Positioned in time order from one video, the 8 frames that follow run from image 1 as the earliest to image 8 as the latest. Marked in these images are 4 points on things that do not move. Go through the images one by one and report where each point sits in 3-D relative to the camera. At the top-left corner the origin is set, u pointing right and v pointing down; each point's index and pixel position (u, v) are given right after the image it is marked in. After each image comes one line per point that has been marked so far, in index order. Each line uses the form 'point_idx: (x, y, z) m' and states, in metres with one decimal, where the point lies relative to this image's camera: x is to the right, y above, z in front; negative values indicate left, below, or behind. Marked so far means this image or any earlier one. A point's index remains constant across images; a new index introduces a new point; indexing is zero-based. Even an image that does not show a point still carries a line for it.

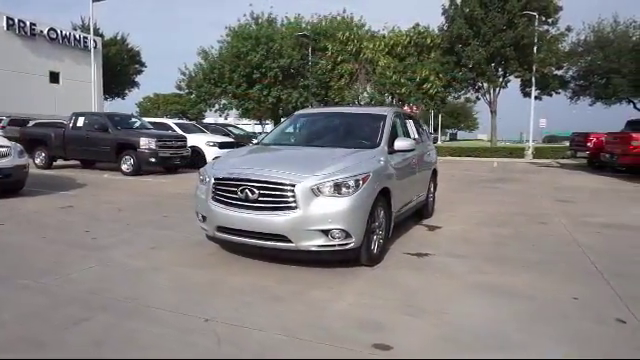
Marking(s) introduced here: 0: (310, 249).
0: (-0.1, -0.9, +5.7) m
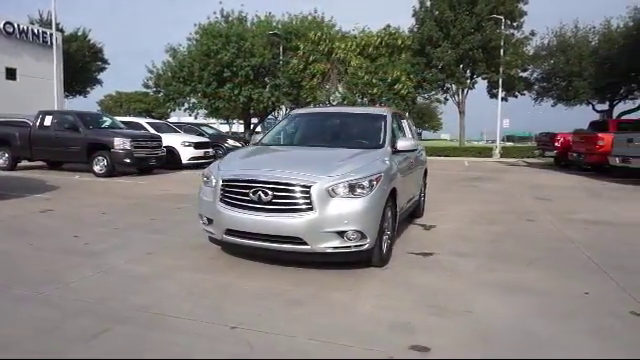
0: (+0.1, -0.9, +5.6) m
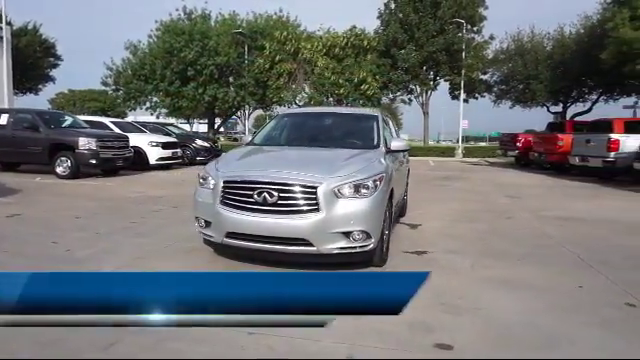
0: (+0.2, -0.9, +5.6) m
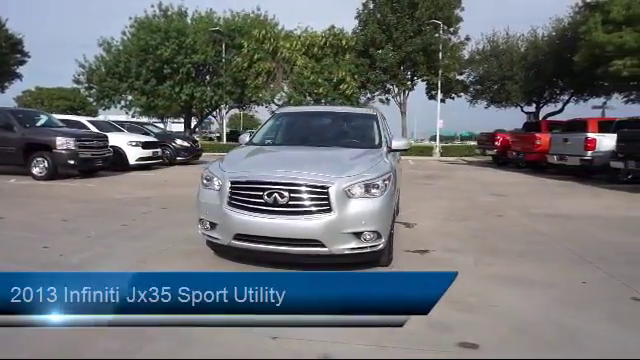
0: (+0.3, -0.9, +5.5) m
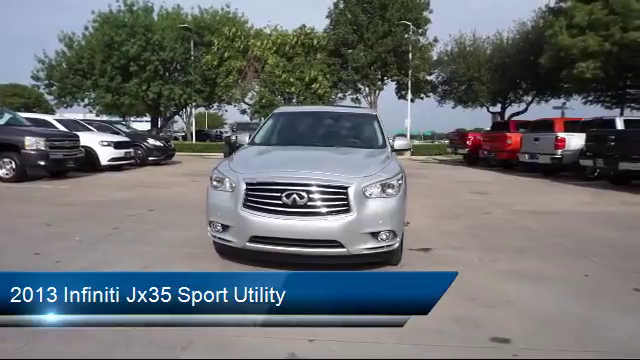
0: (+0.5, -0.9, +5.6) m
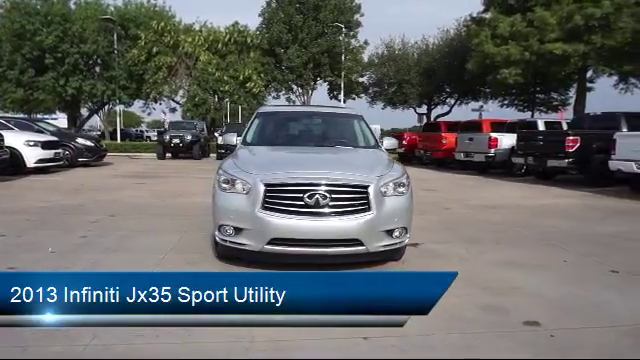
0: (+0.8, -0.9, +5.7) m
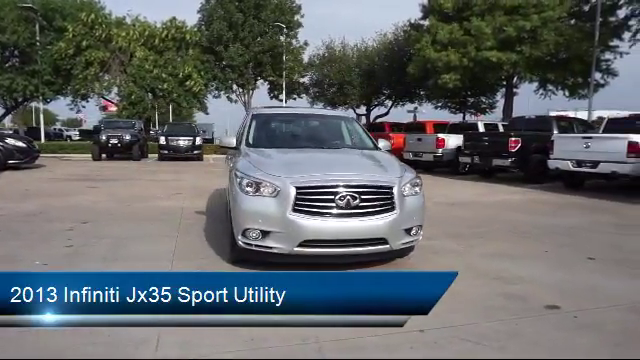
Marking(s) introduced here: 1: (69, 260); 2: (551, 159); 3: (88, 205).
0: (+1.1, -0.9, +6.0) m
1: (-3.7, -1.2, +6.7) m
2: (+7.9, +0.7, +15.1) m
3: (-5.8, -0.6, +11.3) m
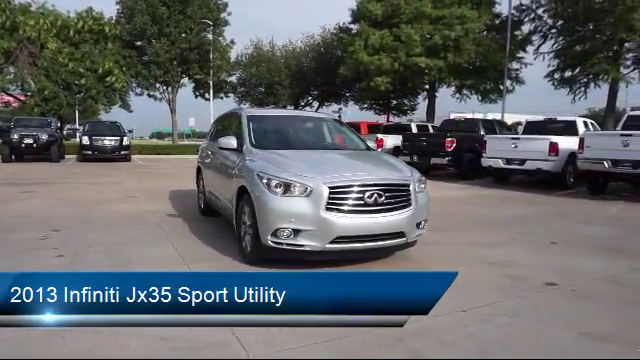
0: (+1.4, -0.9, +6.6) m
1: (-3.5, -1.2, +6.3) m
2: (+6.2, +0.8, +16.9) m
3: (-6.4, -0.7, +10.4) m
